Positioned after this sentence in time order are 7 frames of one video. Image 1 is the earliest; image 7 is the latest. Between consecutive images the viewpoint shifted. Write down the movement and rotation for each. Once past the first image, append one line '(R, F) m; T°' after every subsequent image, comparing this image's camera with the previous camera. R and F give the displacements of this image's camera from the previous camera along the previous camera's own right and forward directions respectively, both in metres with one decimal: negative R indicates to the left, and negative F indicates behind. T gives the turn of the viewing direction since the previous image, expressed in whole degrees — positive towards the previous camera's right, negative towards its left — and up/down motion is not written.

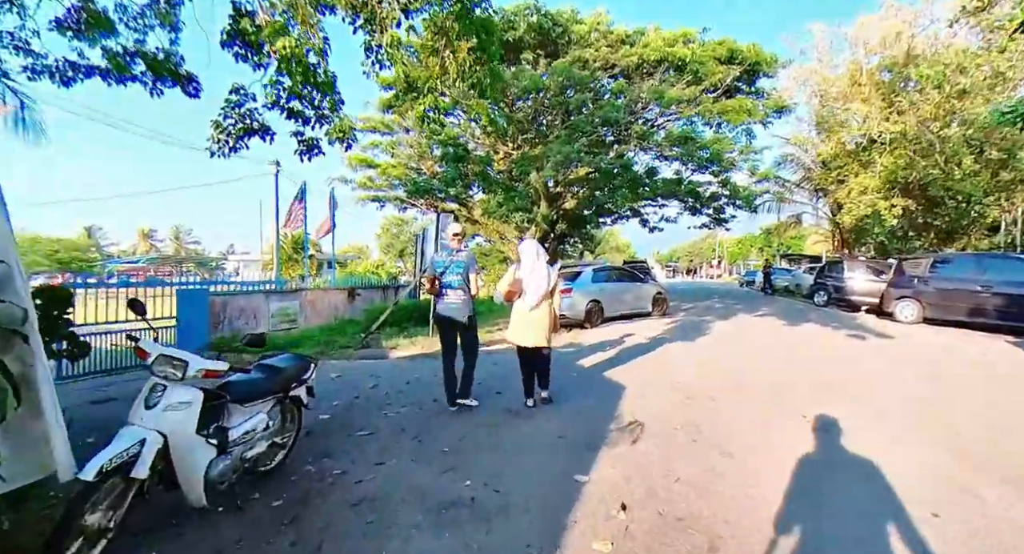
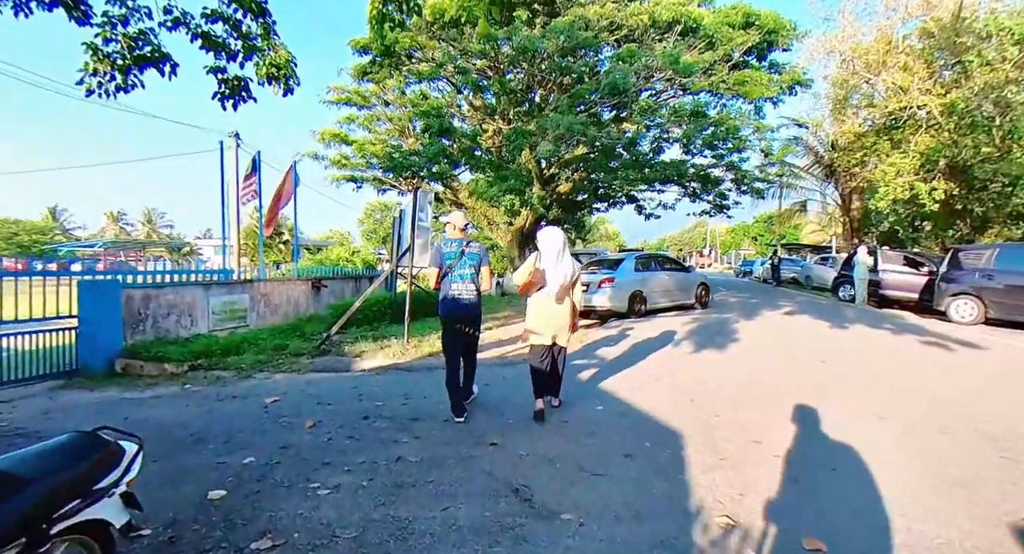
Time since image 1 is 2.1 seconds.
(-0.1, +1.9) m; +2°
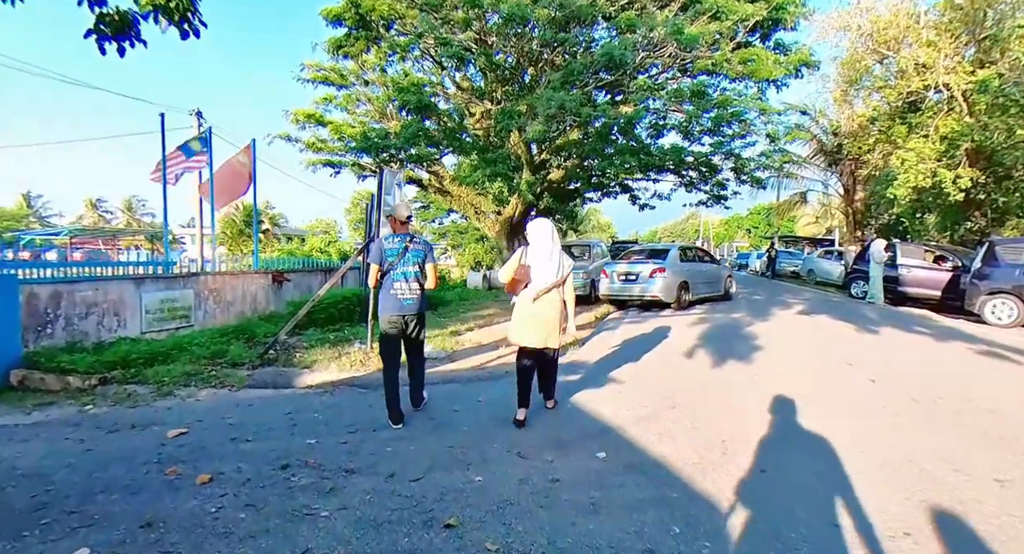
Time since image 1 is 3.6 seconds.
(+0.1, +1.2) m; +1°
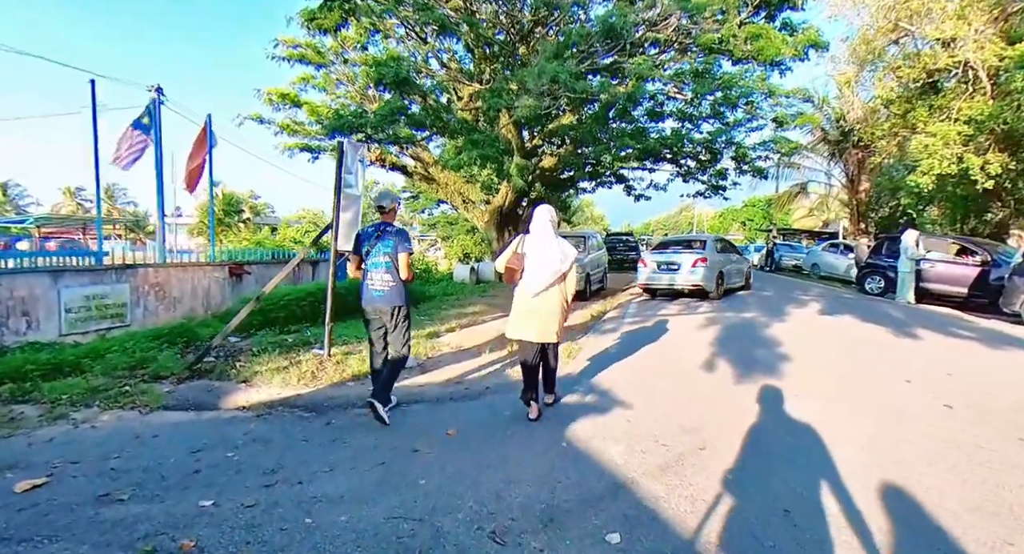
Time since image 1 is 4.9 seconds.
(+0.1, +1.1) m; +1°
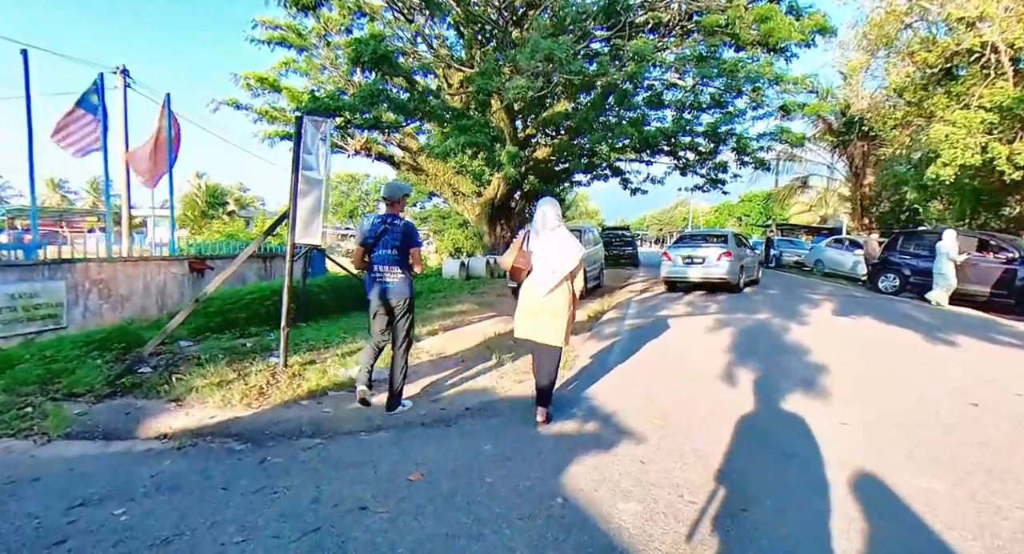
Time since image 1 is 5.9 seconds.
(+0.1, +0.8) m; +1°
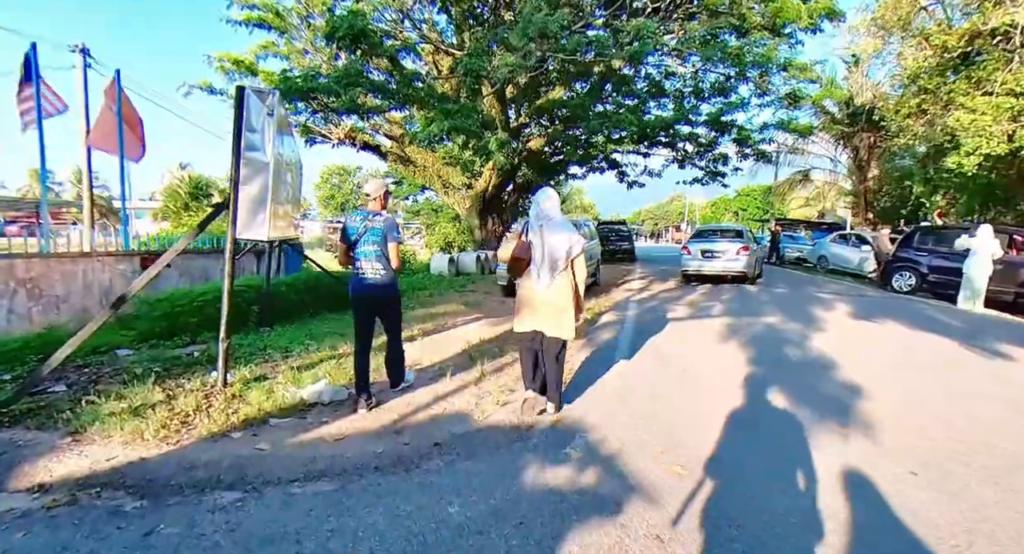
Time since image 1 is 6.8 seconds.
(+0.1, +0.8) m; +1°
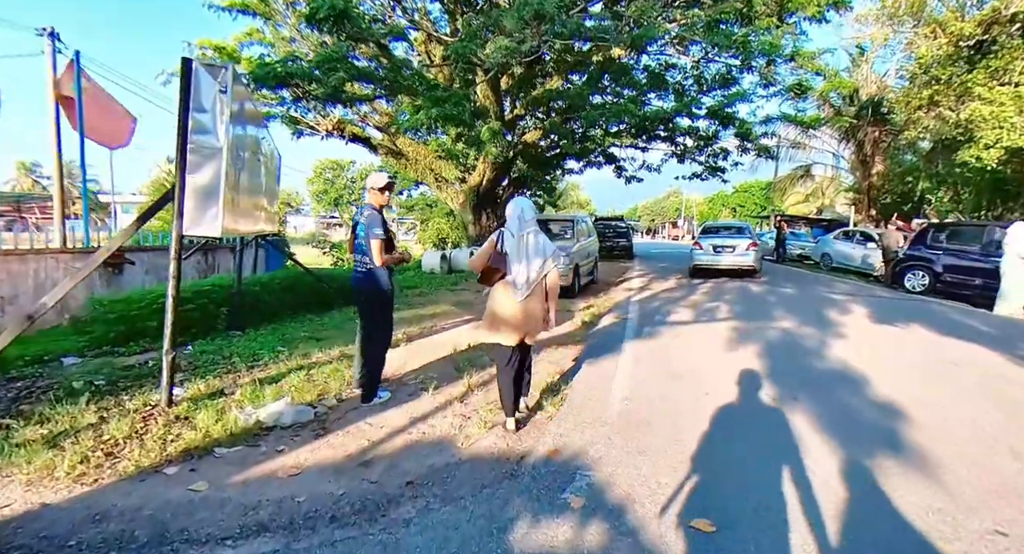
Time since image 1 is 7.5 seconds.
(0.0, +0.6) m; 0°
